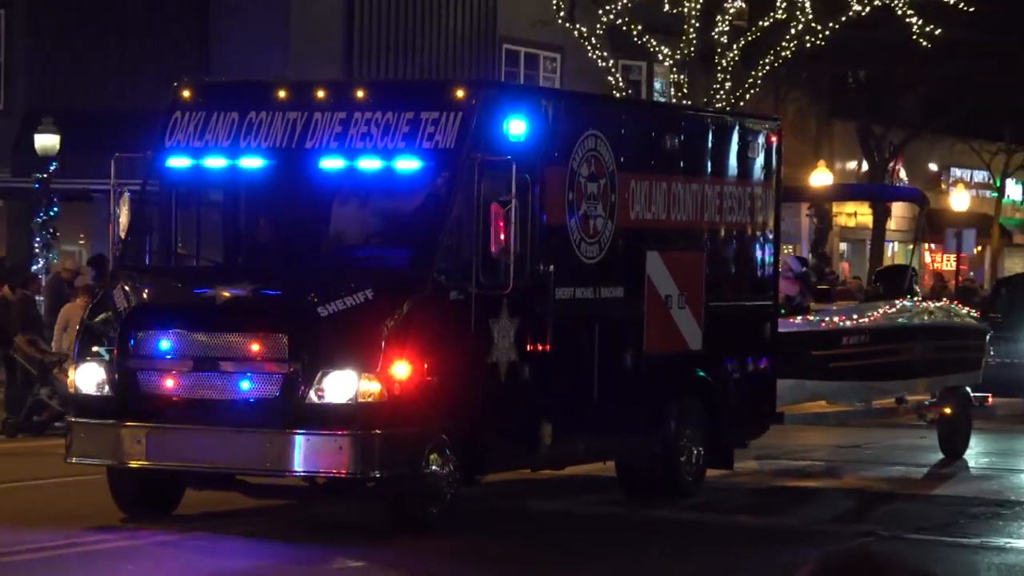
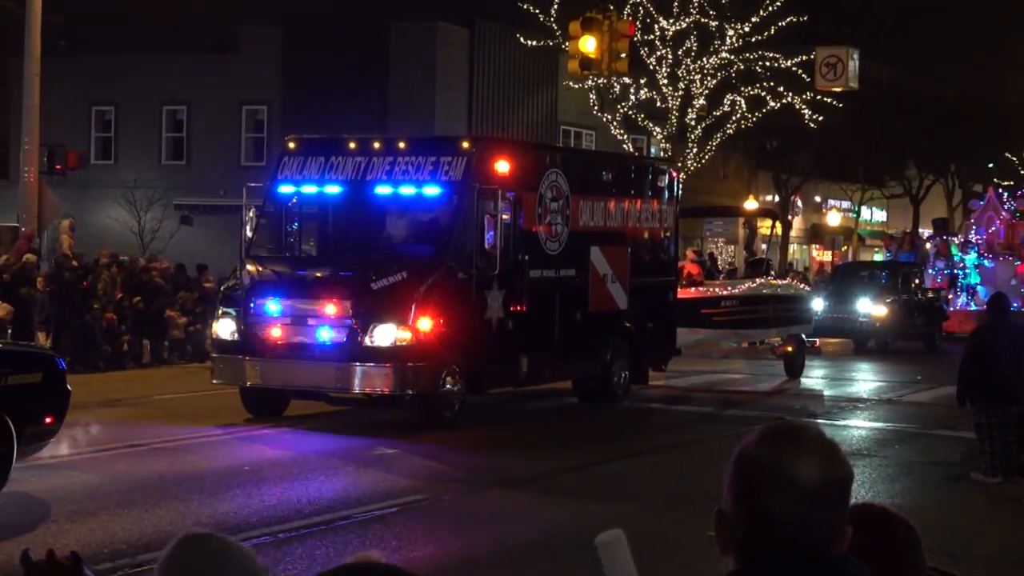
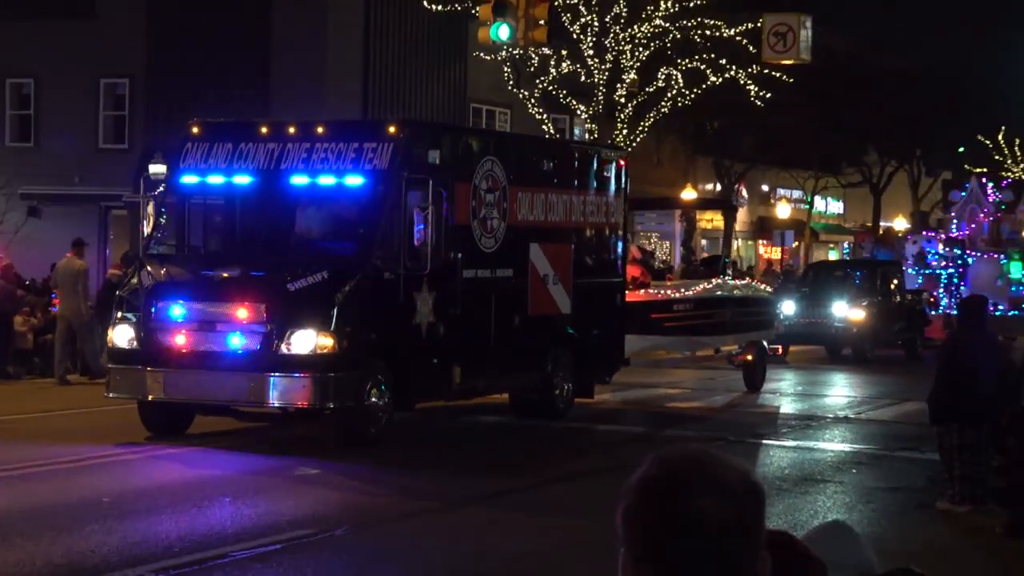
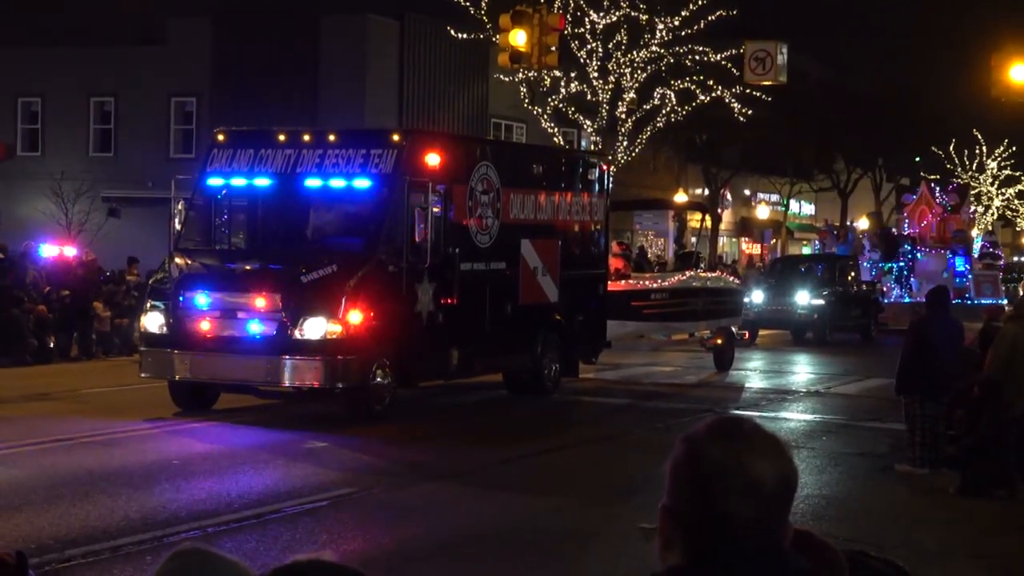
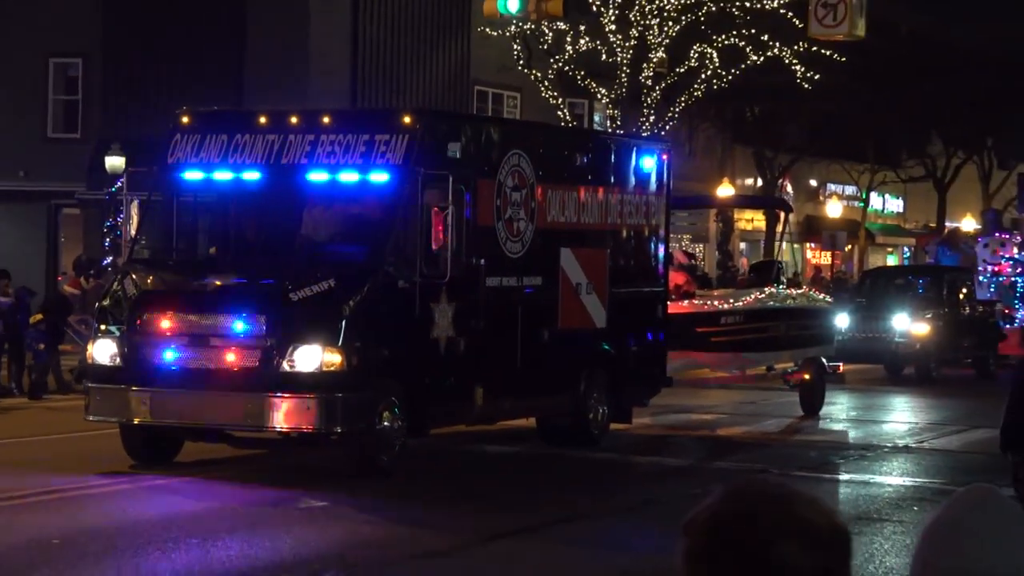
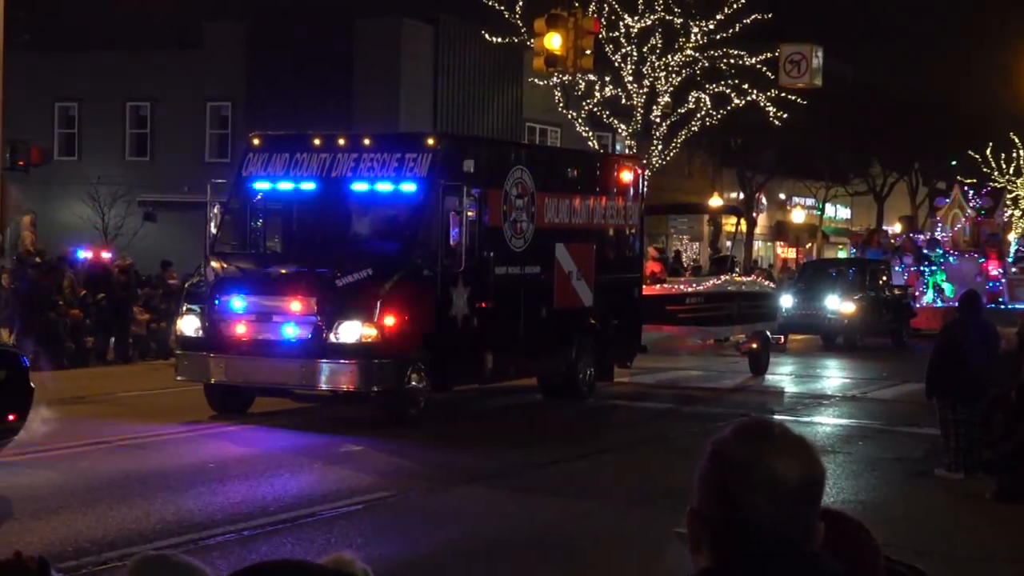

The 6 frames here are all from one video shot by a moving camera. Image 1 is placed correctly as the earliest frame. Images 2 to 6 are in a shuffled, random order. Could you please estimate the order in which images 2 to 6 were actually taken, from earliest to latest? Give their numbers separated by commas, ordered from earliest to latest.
5, 3, 4, 6, 2
